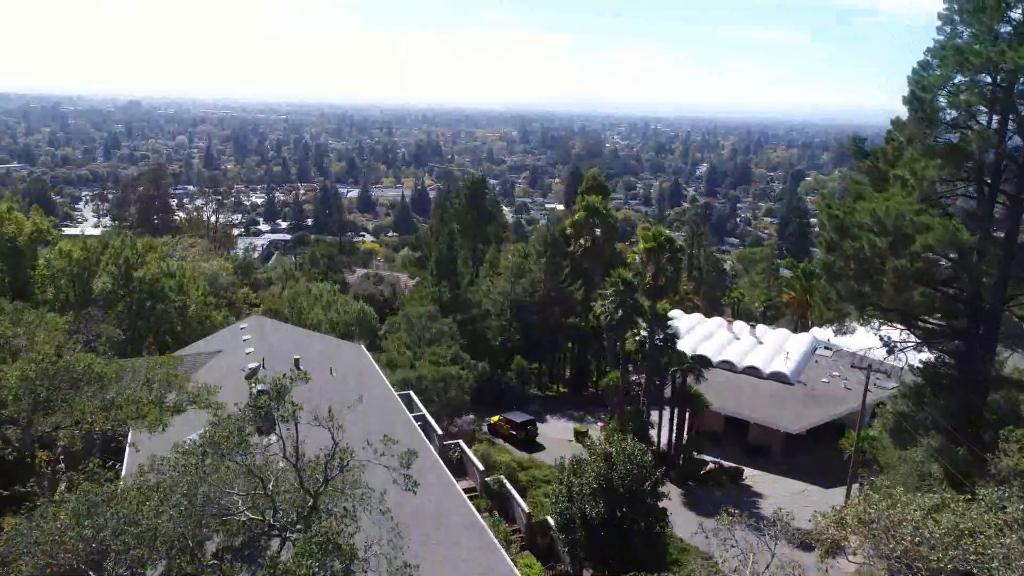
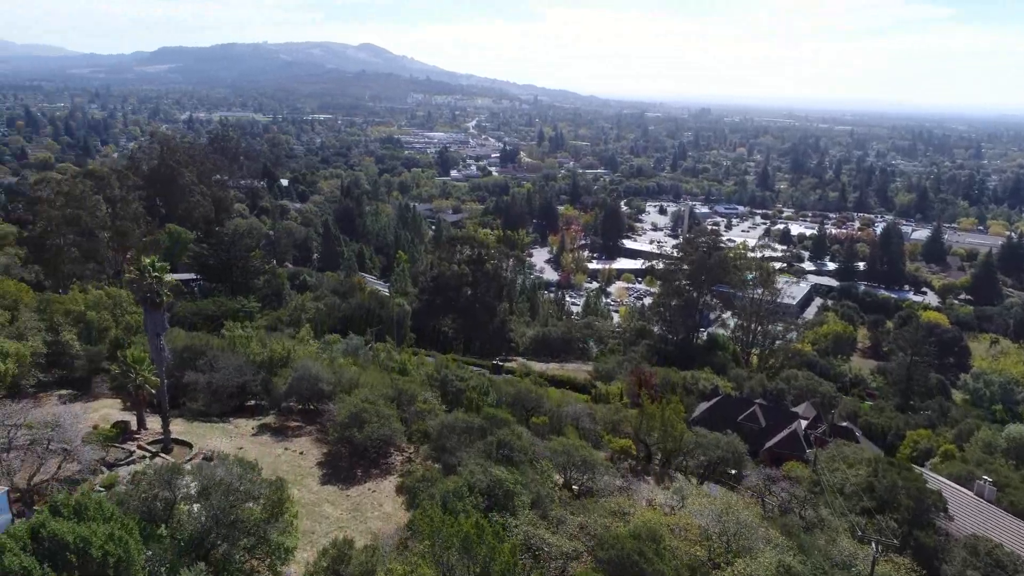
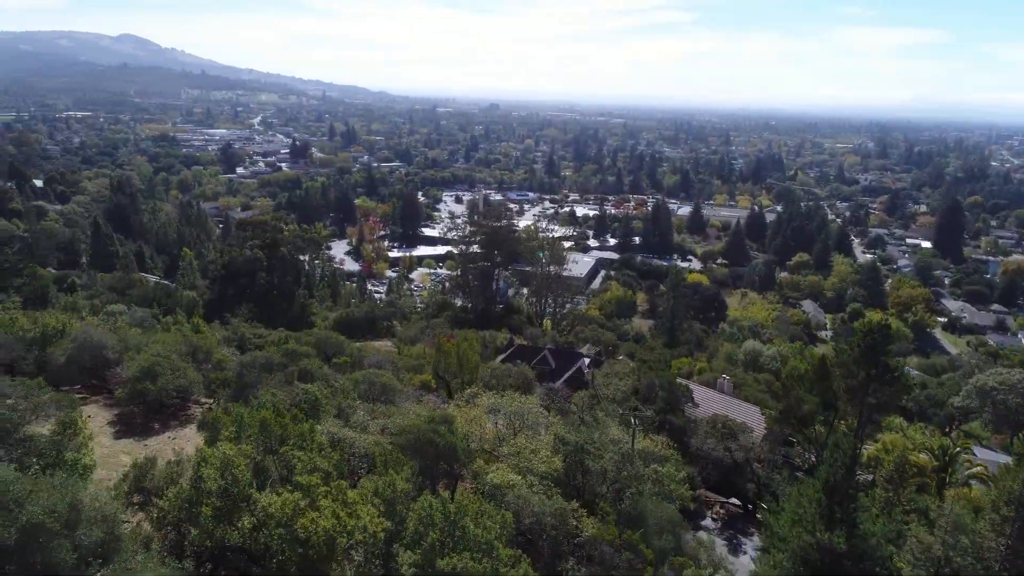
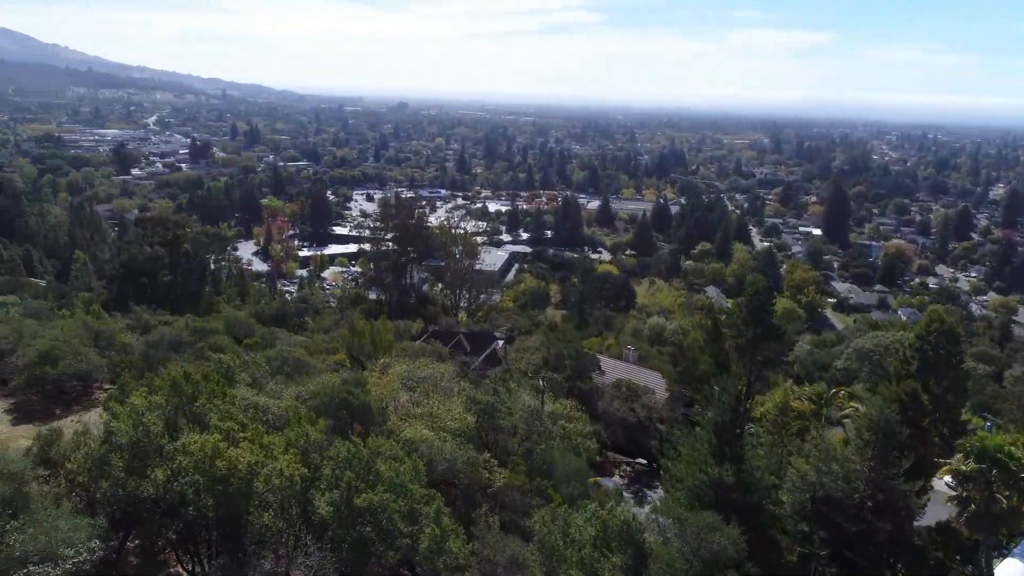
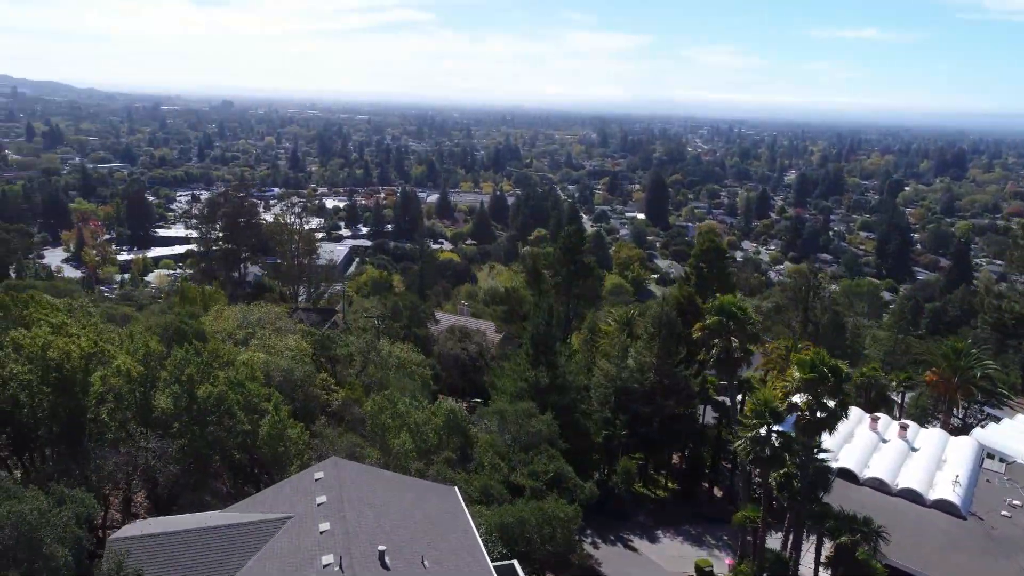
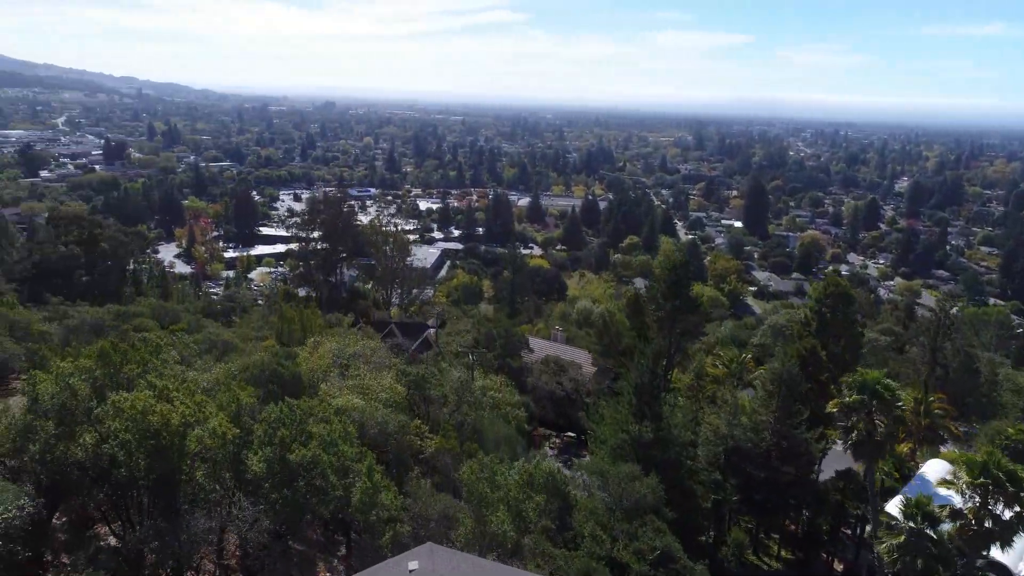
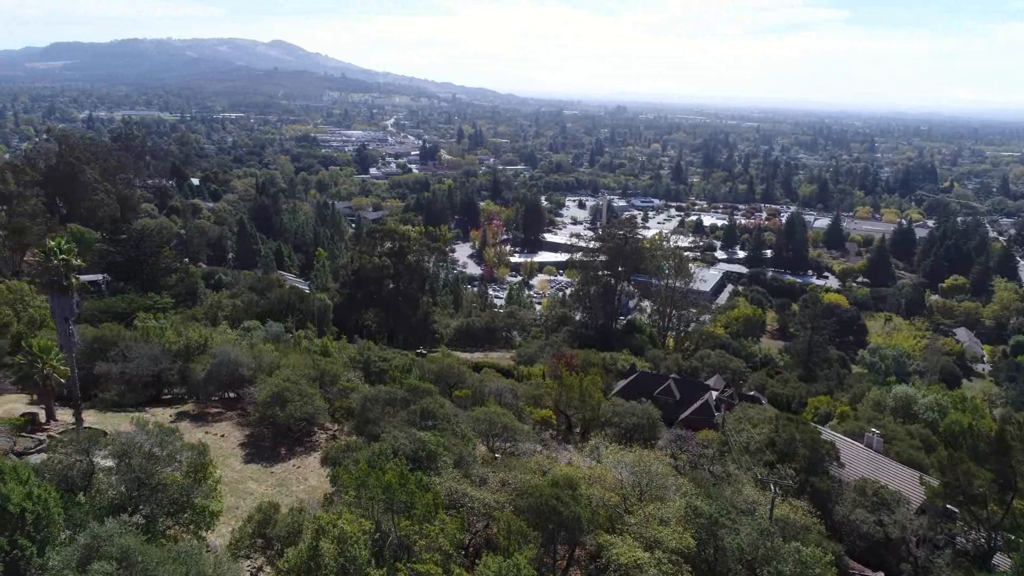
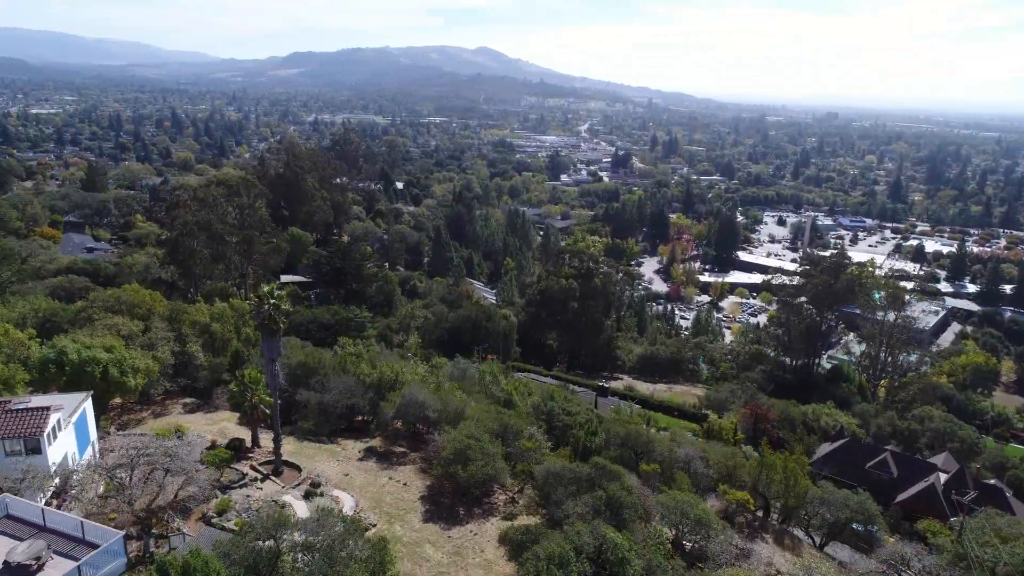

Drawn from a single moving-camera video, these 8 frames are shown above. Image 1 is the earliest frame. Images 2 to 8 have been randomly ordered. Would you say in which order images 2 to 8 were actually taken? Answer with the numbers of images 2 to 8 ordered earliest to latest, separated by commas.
5, 6, 4, 3, 7, 2, 8
